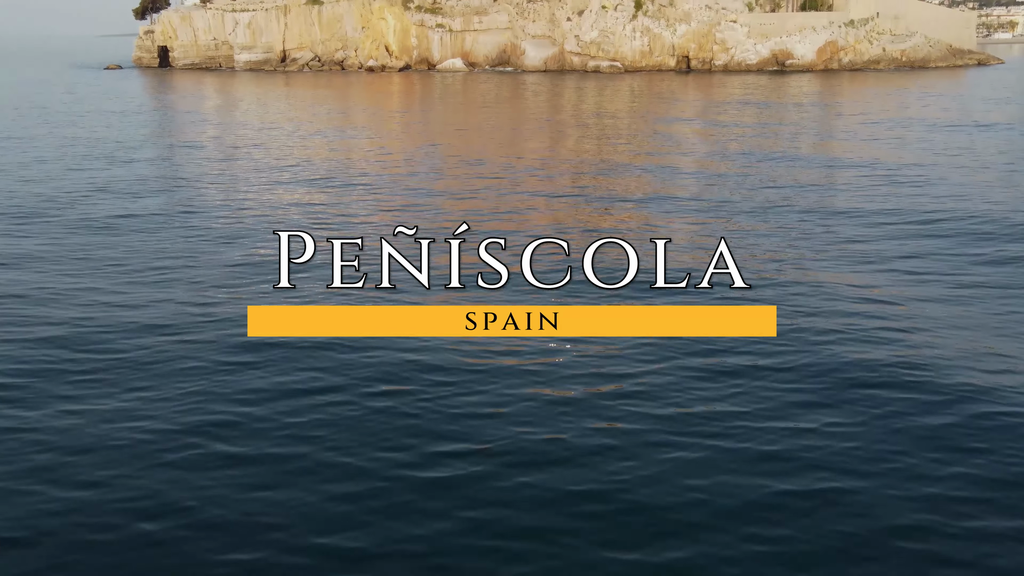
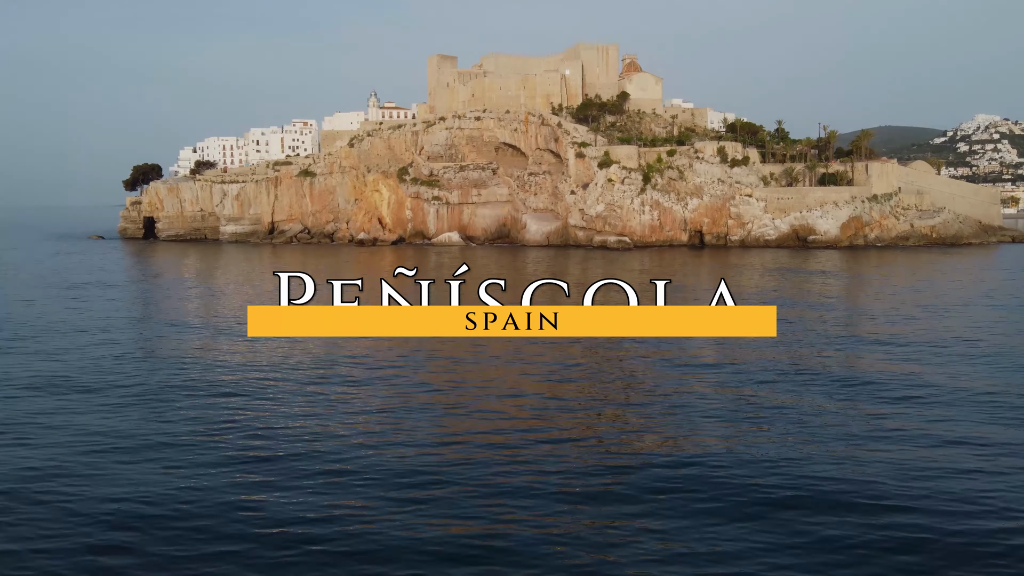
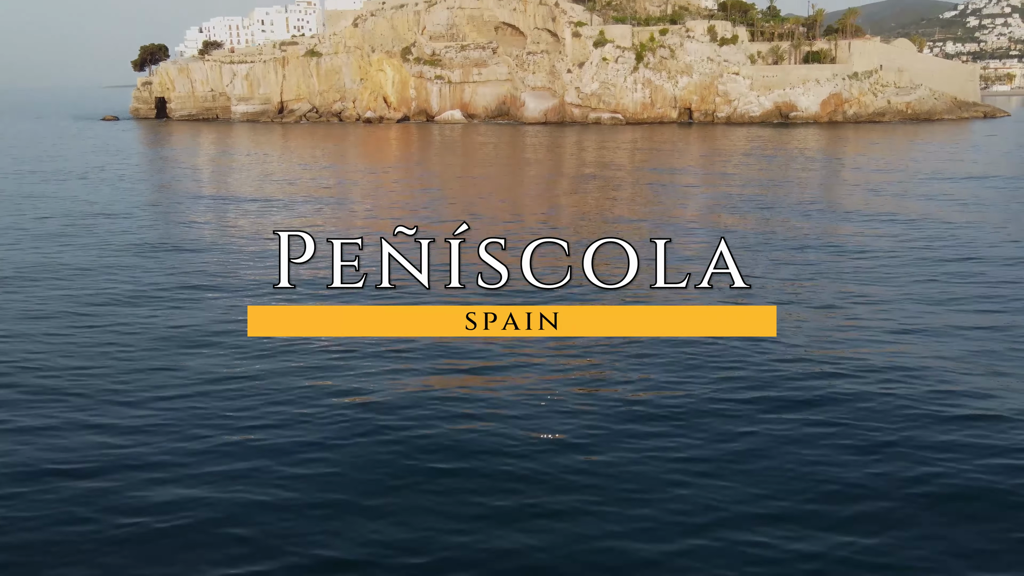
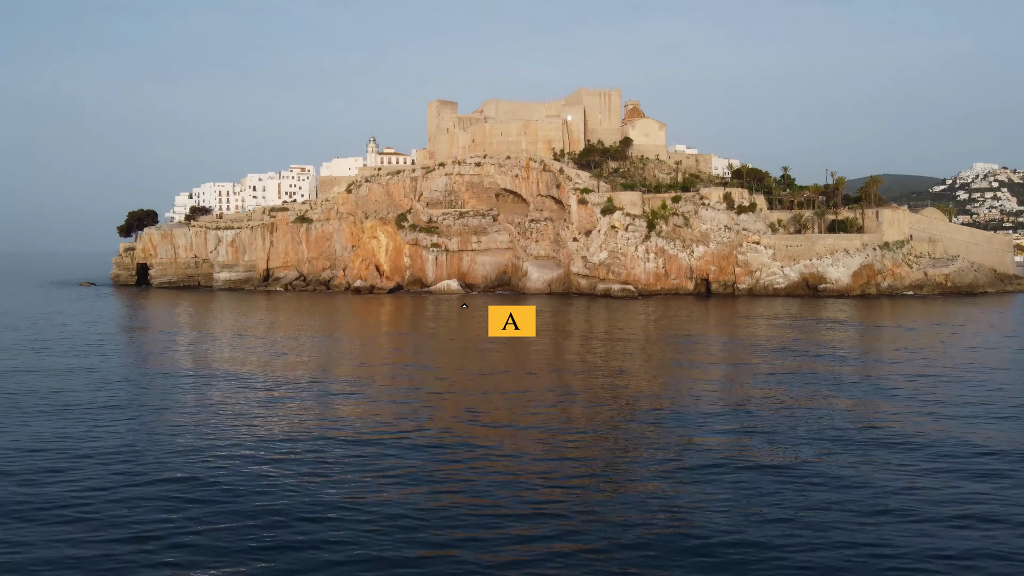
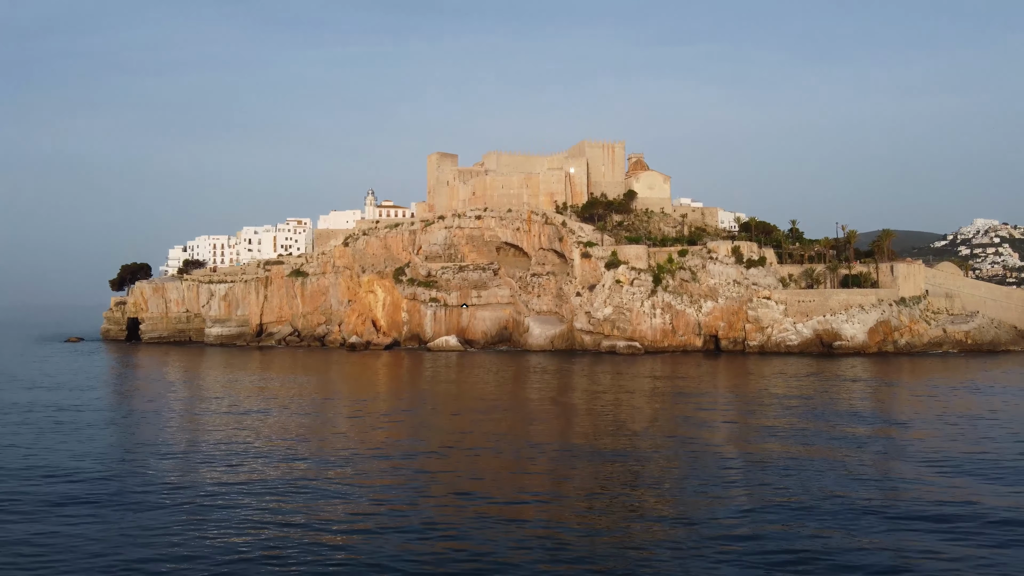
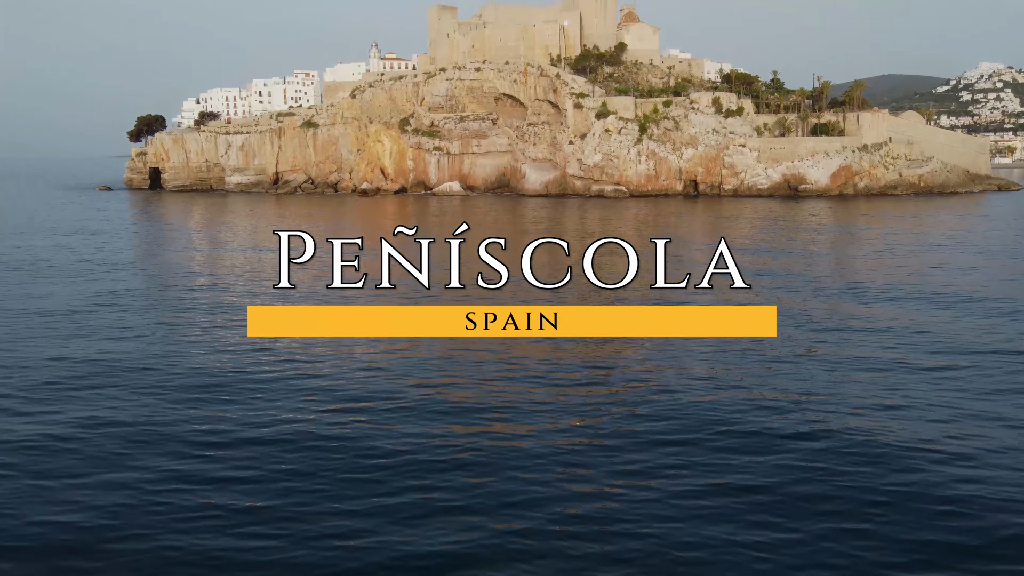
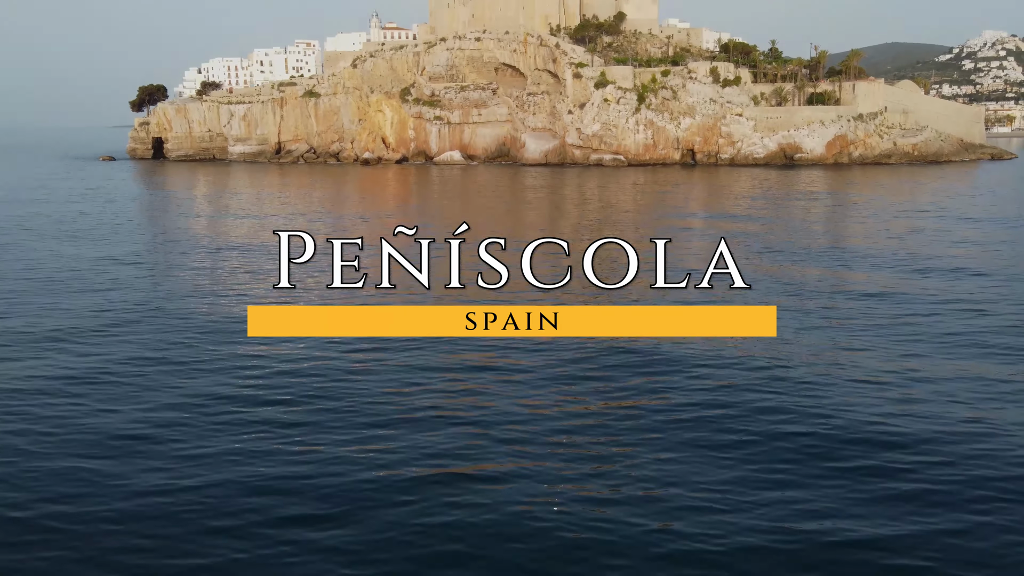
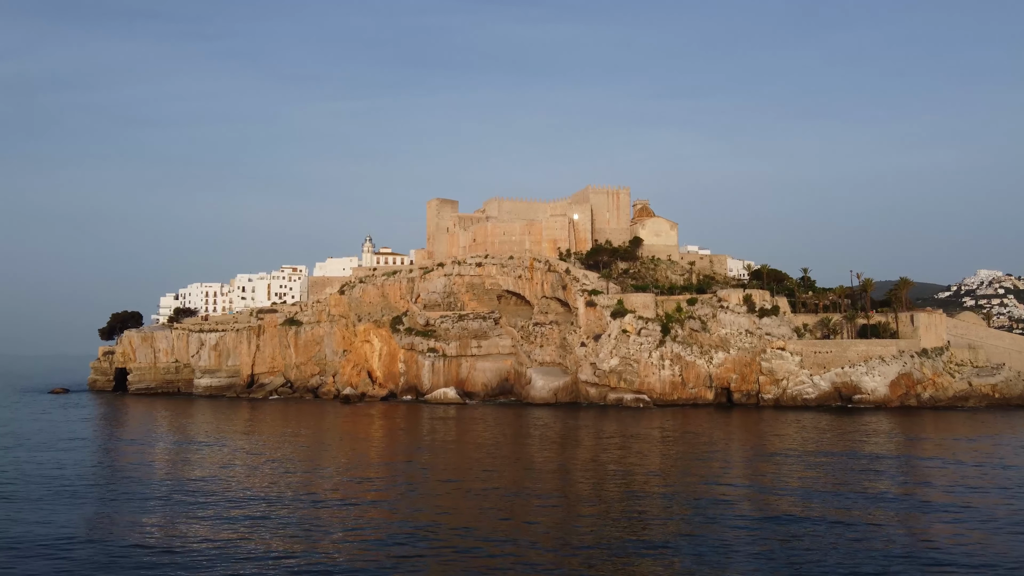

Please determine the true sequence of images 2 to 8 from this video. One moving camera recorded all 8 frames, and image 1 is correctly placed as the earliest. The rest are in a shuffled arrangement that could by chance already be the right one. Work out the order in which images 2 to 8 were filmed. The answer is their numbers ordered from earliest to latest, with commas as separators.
3, 7, 6, 2, 4, 5, 8
